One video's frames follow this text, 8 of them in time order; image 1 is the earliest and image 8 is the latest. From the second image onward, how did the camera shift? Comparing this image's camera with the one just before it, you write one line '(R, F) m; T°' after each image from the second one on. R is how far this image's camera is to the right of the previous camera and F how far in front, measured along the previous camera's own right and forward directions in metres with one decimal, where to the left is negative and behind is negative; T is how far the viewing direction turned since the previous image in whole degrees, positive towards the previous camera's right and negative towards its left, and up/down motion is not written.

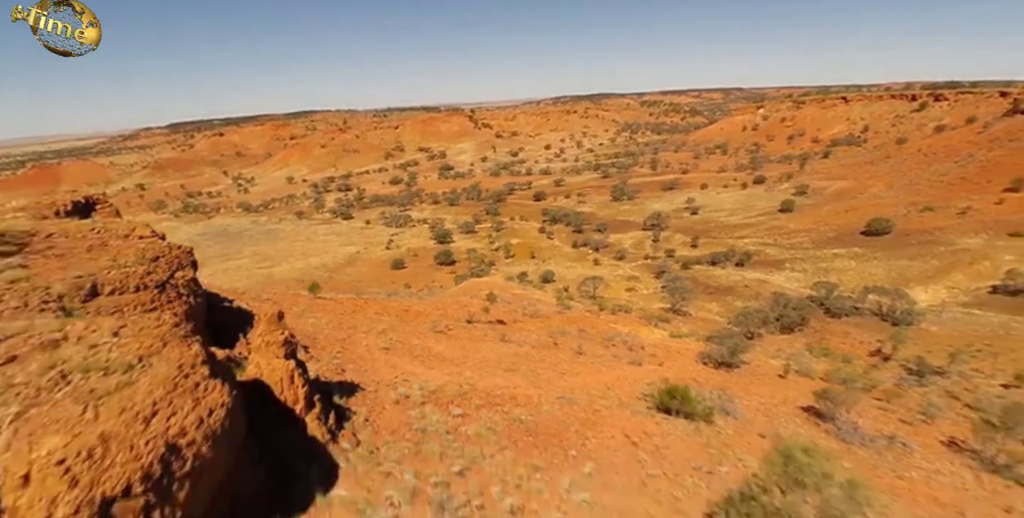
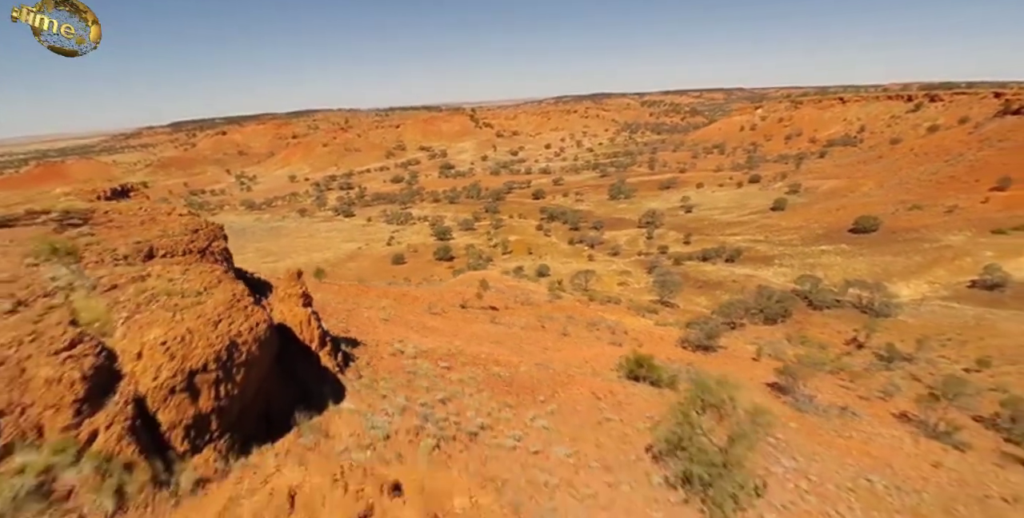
(+0.3, -1.0) m; 0°
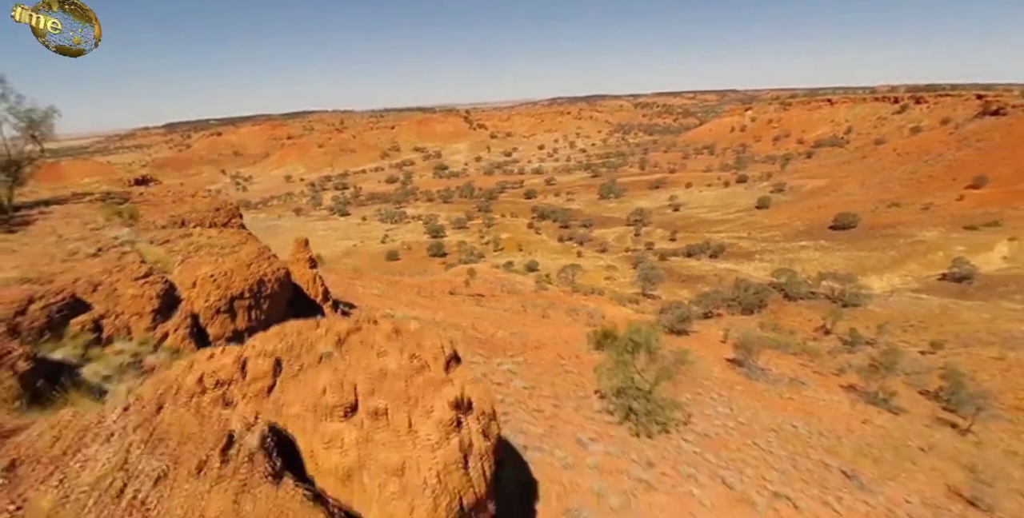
(+0.4, -1.1) m; +1°
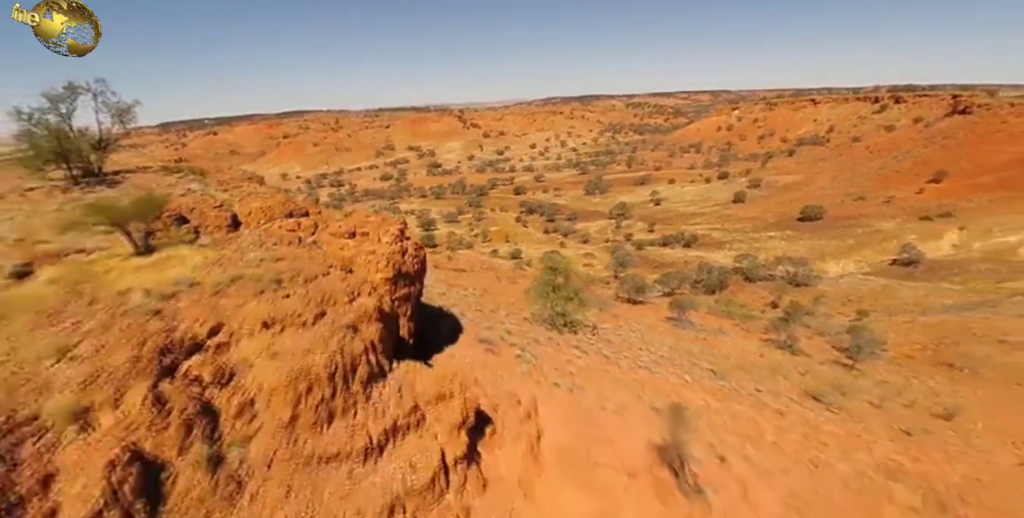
(+0.8, -2.4) m; +1°
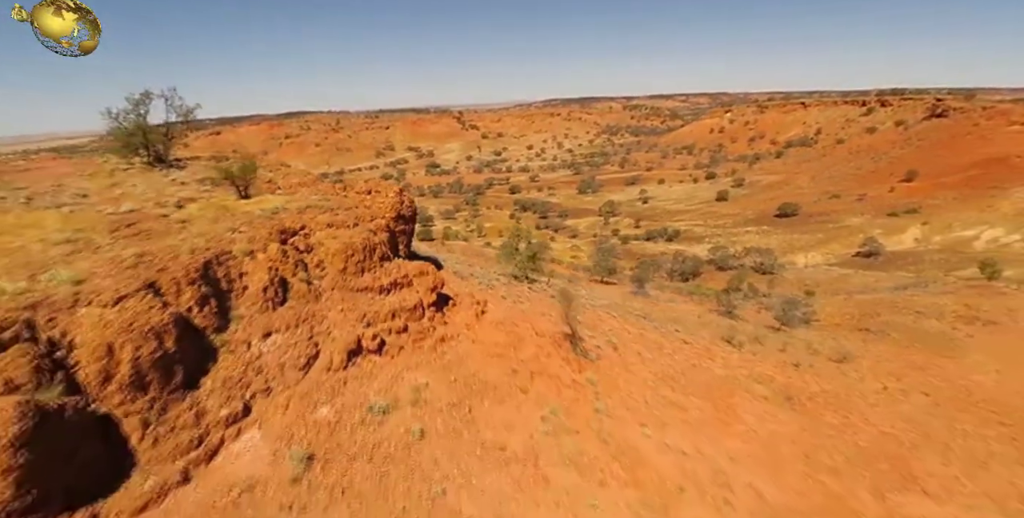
(+0.7, -2.6) m; 0°
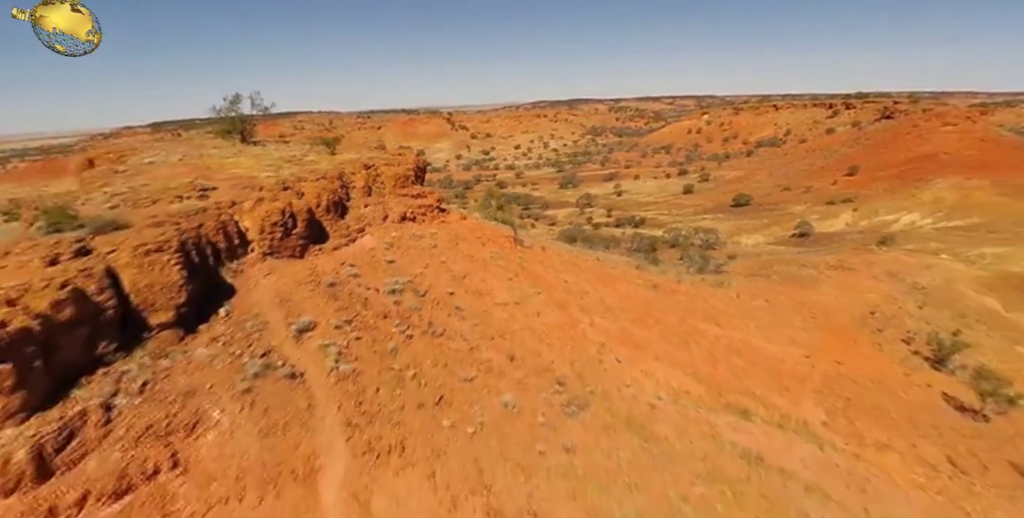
(+0.6, -5.5) m; +1°
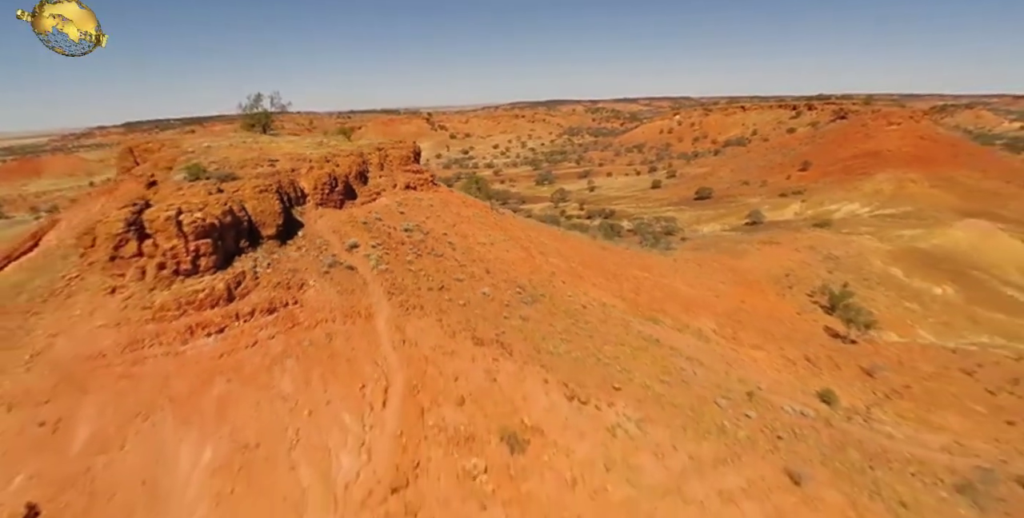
(+0.1, -3.7) m; +2°
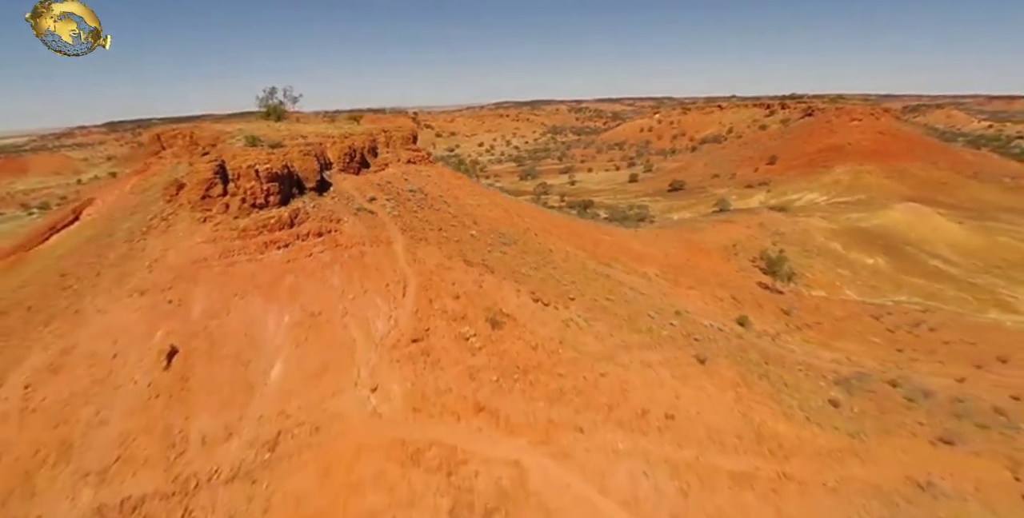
(+0.2, -3.2) m; +2°
